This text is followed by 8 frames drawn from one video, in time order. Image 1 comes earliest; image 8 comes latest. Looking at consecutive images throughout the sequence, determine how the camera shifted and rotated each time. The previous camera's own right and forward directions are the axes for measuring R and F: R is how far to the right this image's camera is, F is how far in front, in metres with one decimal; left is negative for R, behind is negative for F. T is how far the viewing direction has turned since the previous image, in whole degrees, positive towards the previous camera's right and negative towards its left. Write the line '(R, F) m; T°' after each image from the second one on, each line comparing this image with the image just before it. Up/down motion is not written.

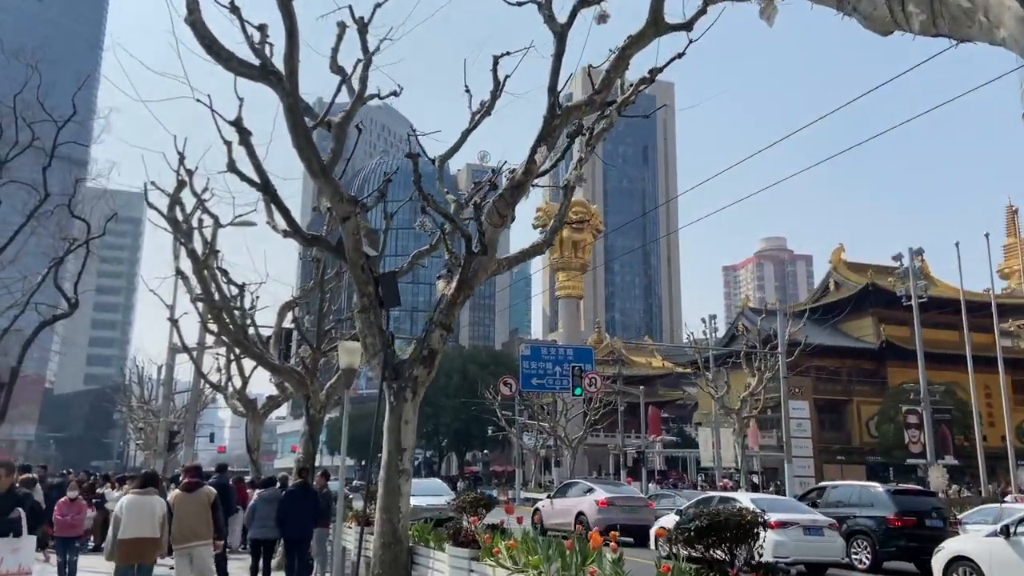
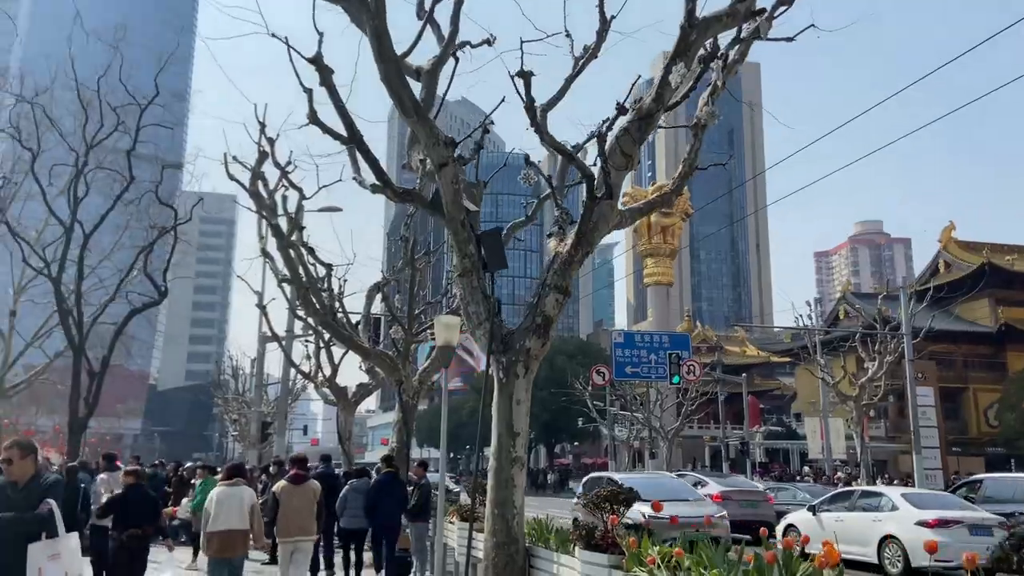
(-0.4, +1.1) m; -6°
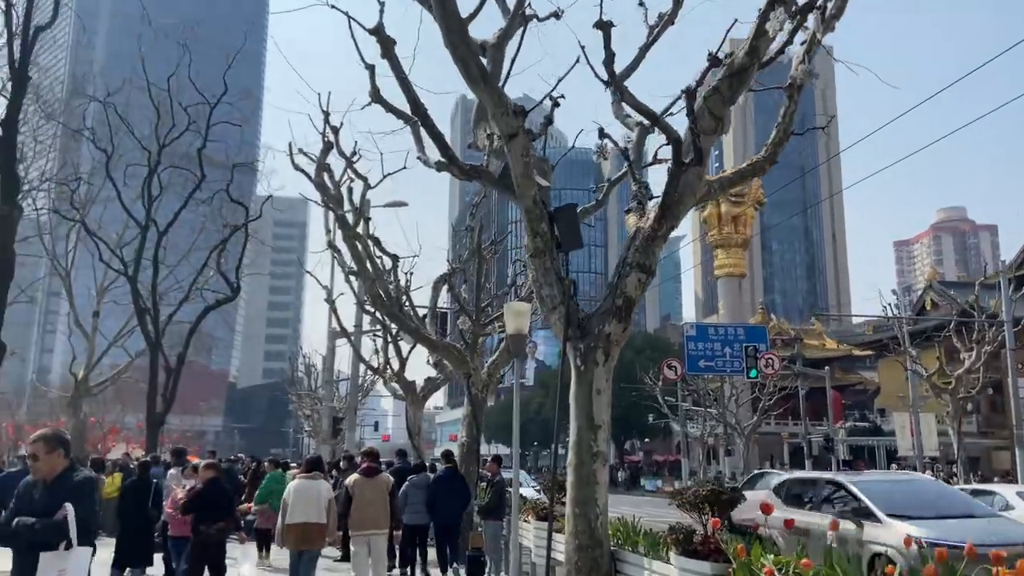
(-0.1, +0.5) m; -5°
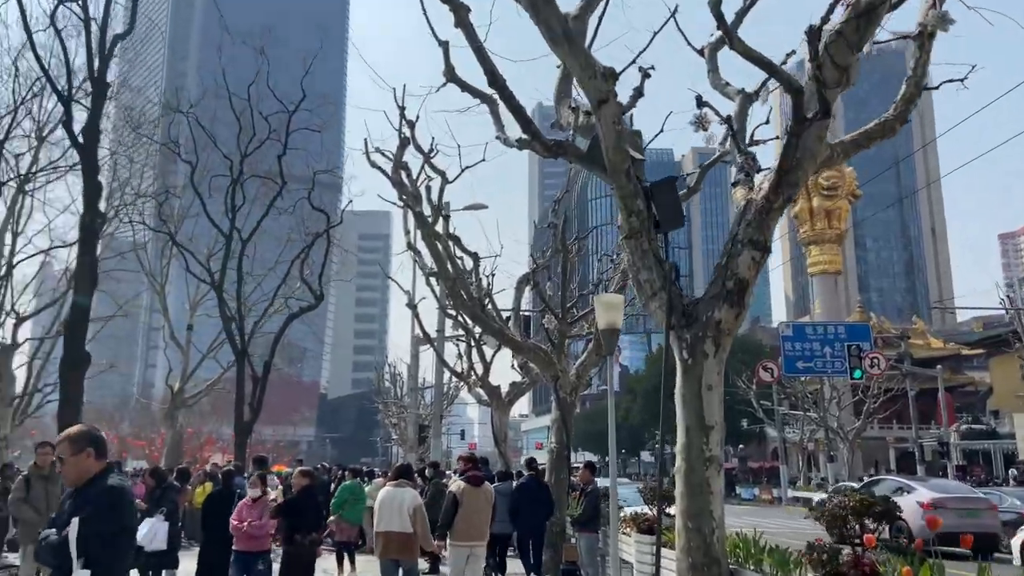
(-0.1, +0.6) m; -6°
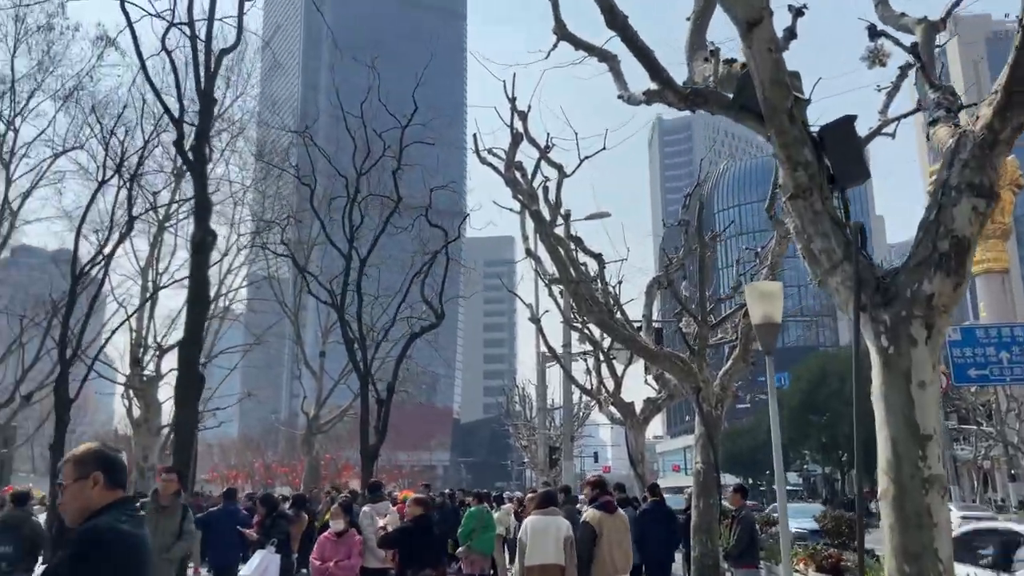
(-0.1, +1.0) m; -9°
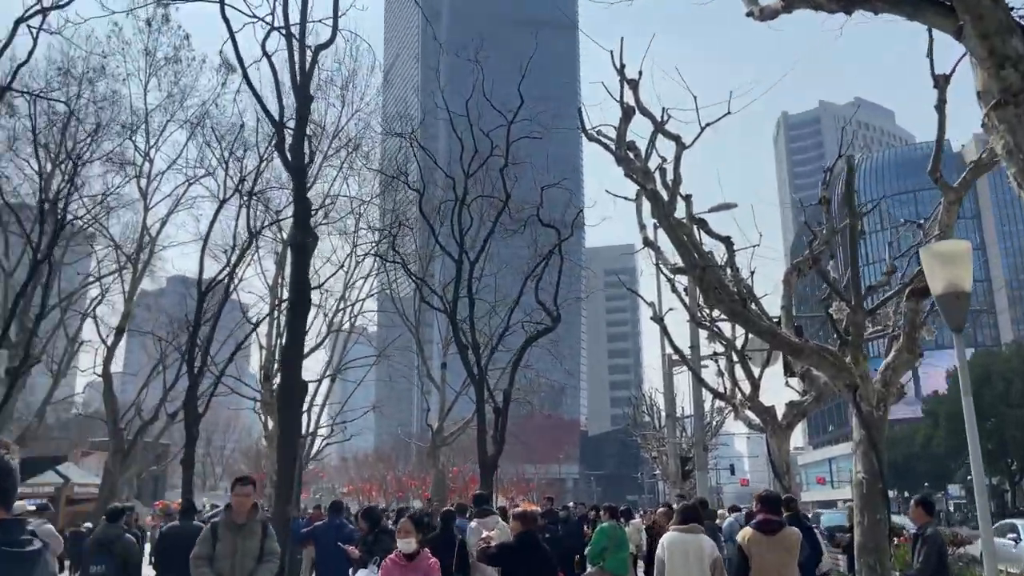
(+0.1, +0.9) m; -9°
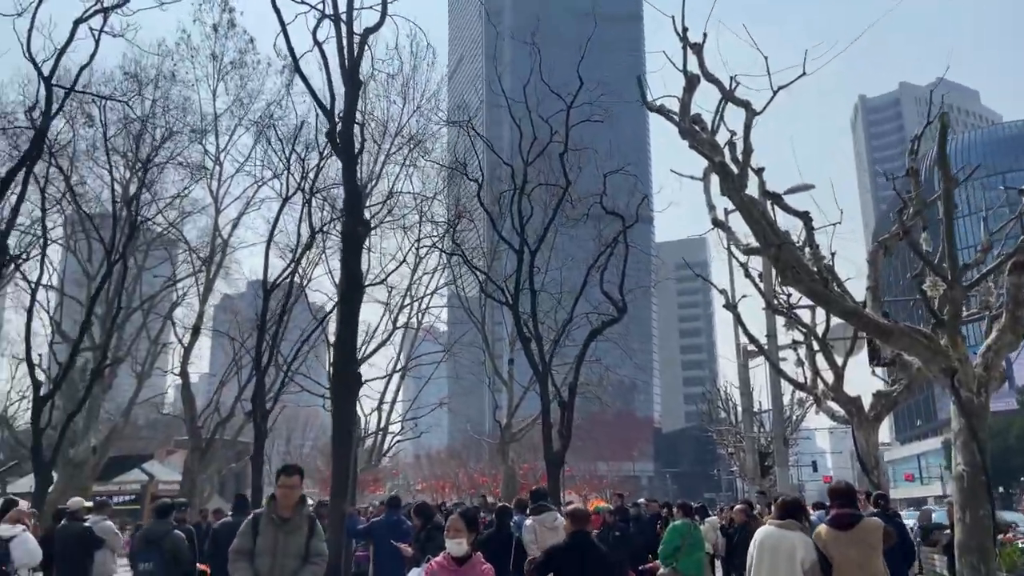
(+0.1, +0.4) m; -5°
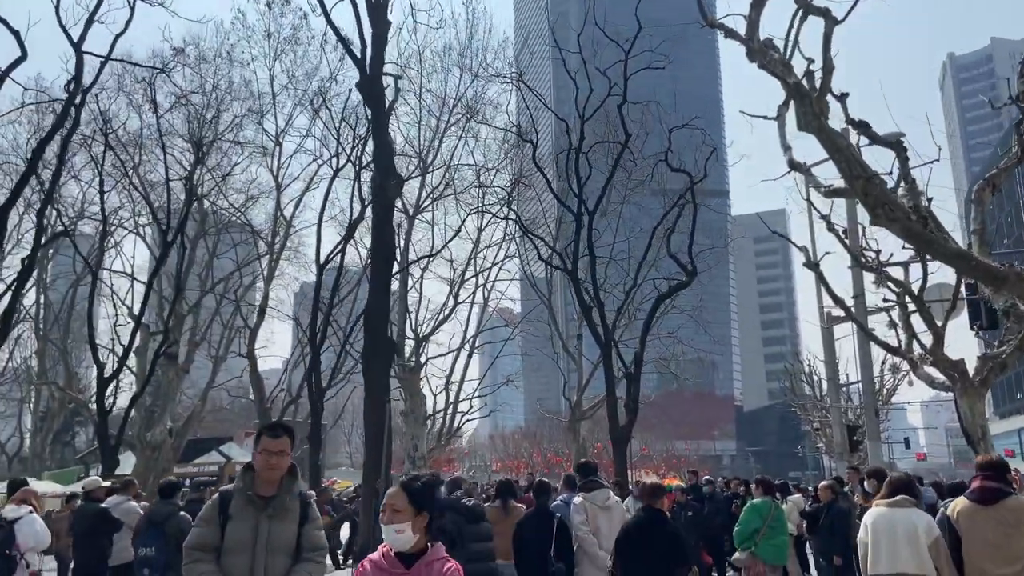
(+0.2, +0.8) m; -5°
